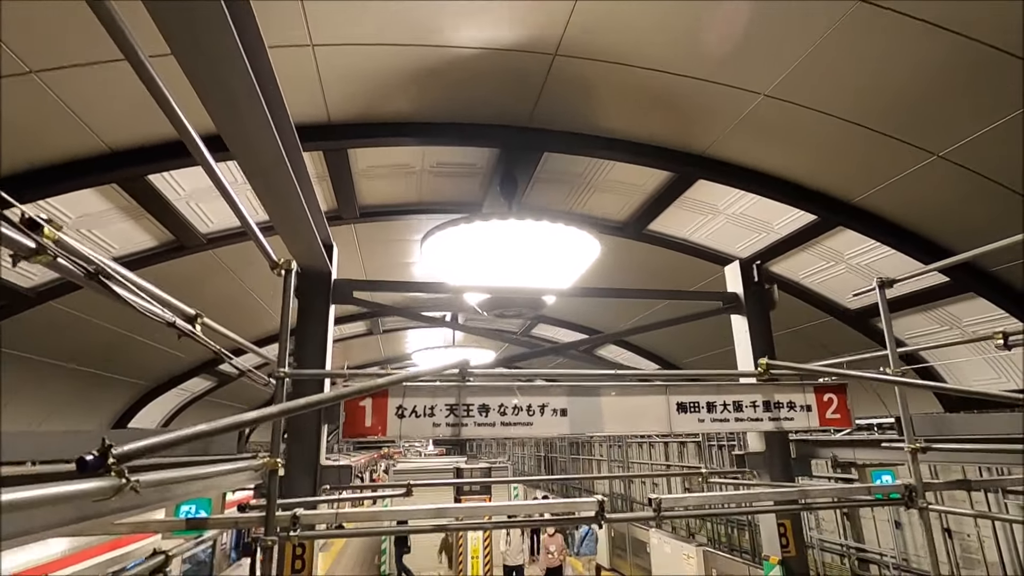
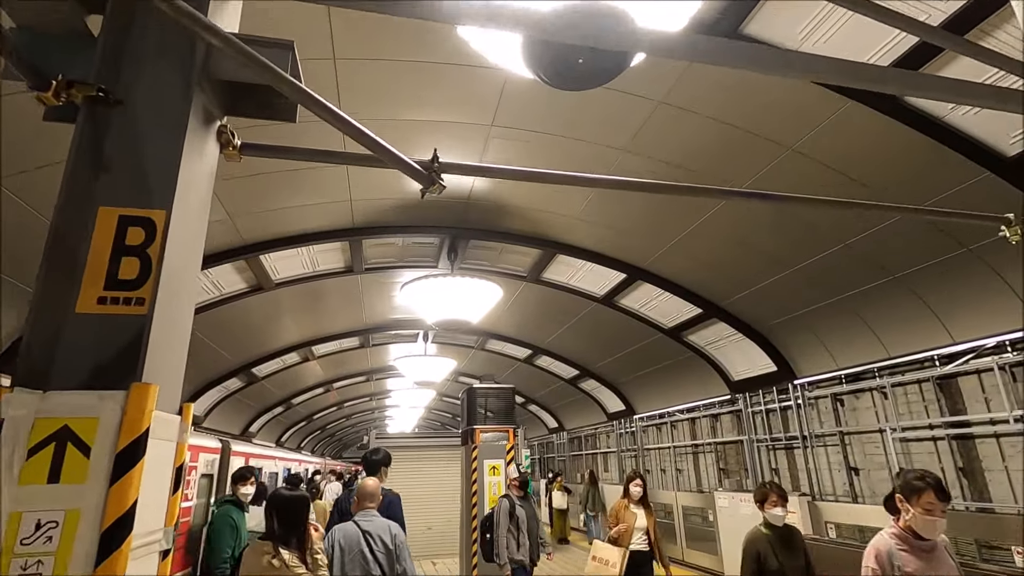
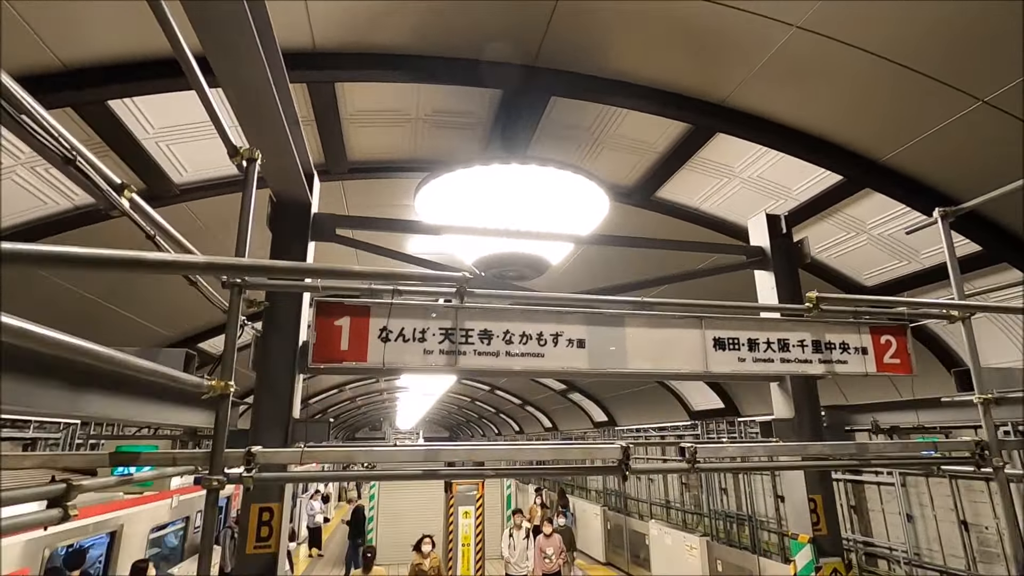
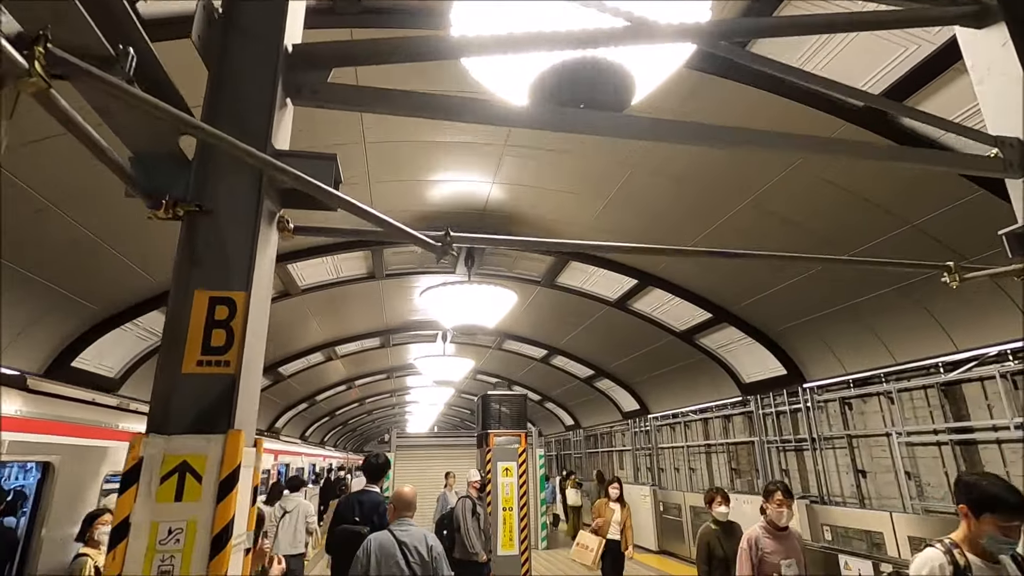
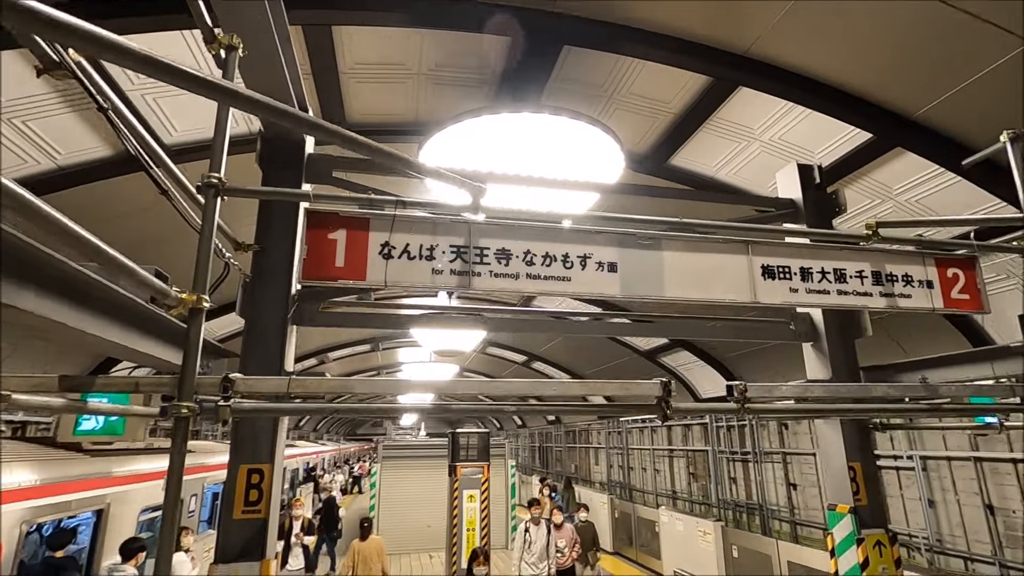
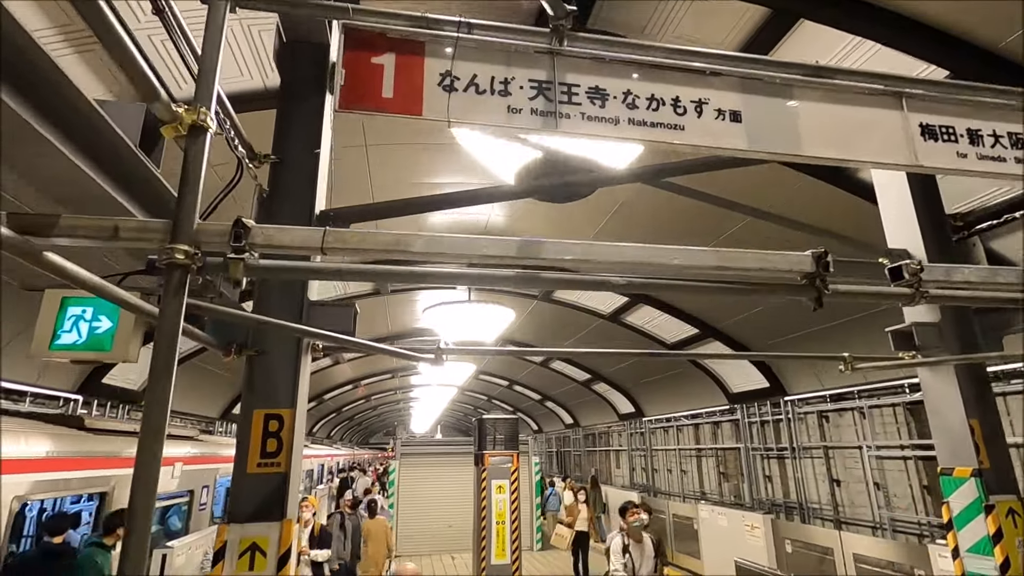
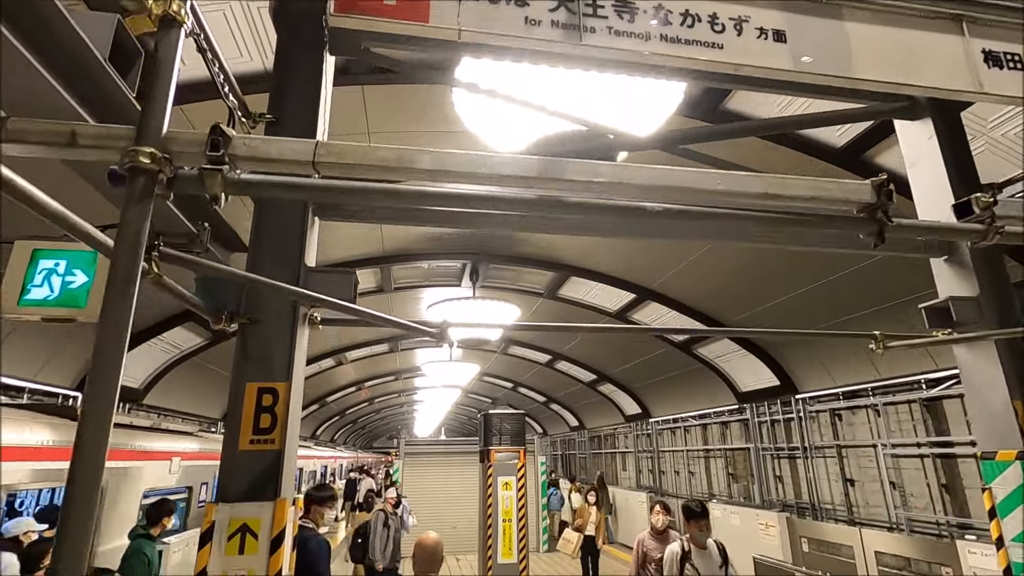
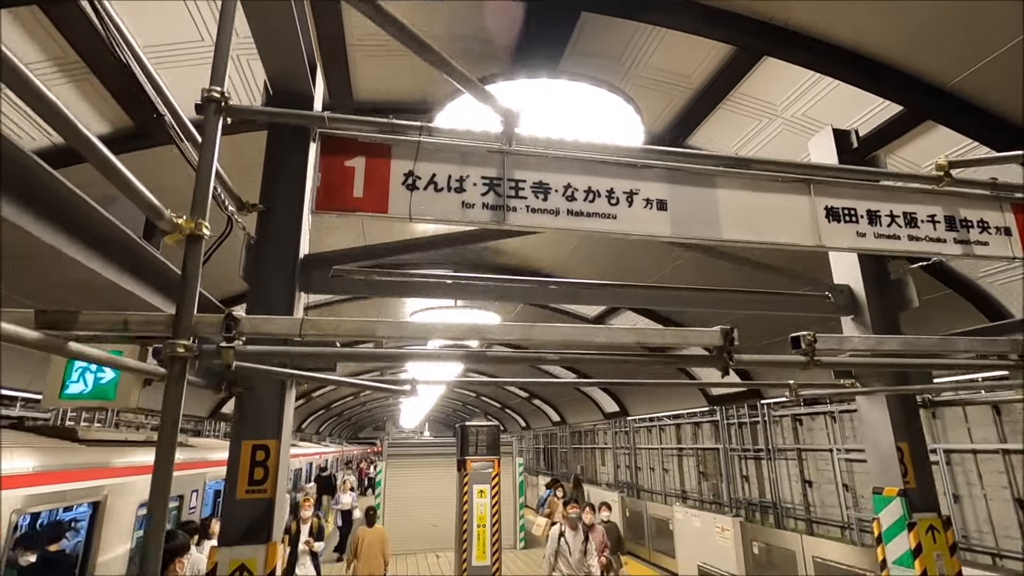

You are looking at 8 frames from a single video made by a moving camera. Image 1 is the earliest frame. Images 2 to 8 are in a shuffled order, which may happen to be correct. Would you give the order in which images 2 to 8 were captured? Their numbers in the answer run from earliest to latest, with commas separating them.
3, 5, 8, 6, 7, 4, 2
